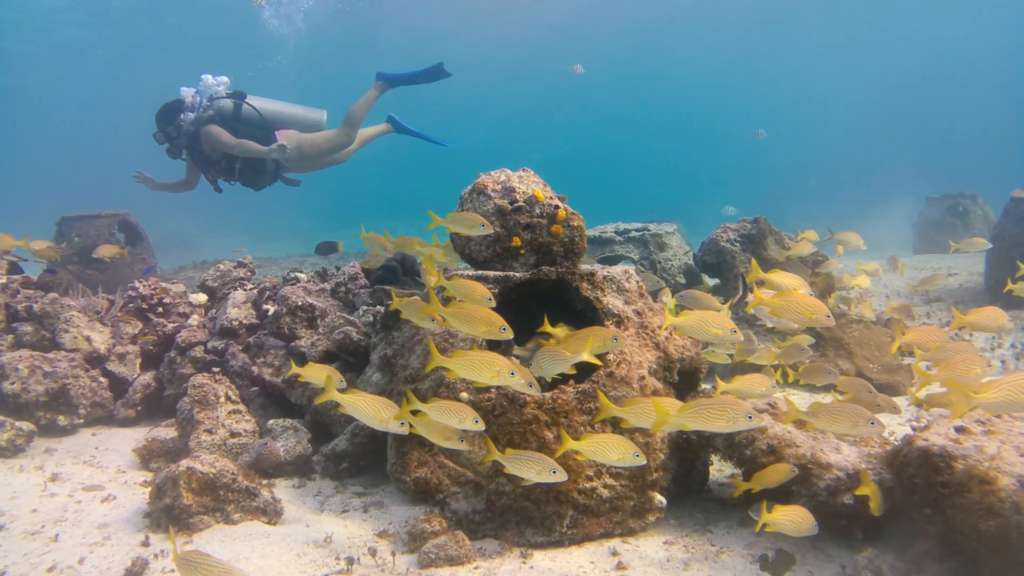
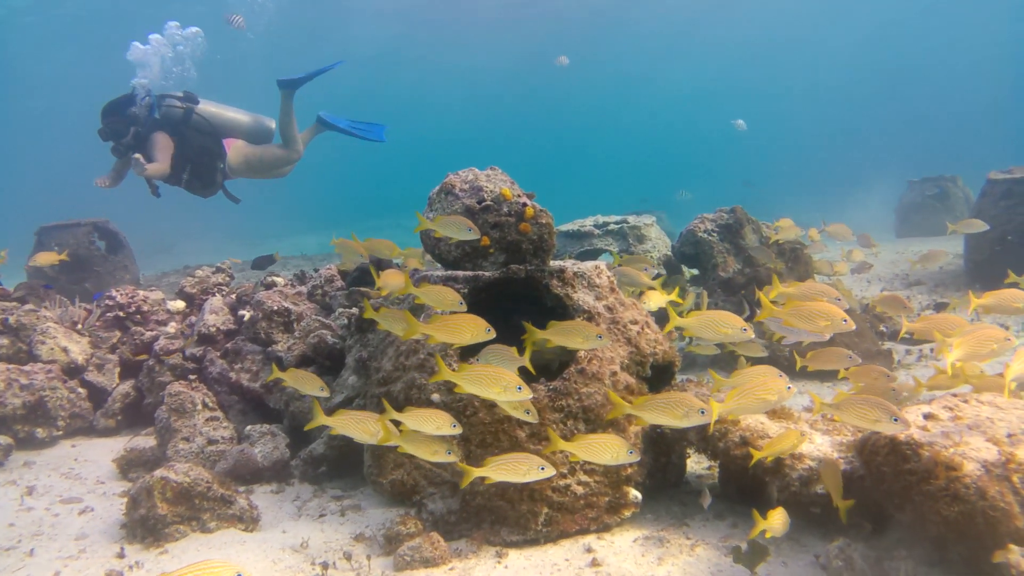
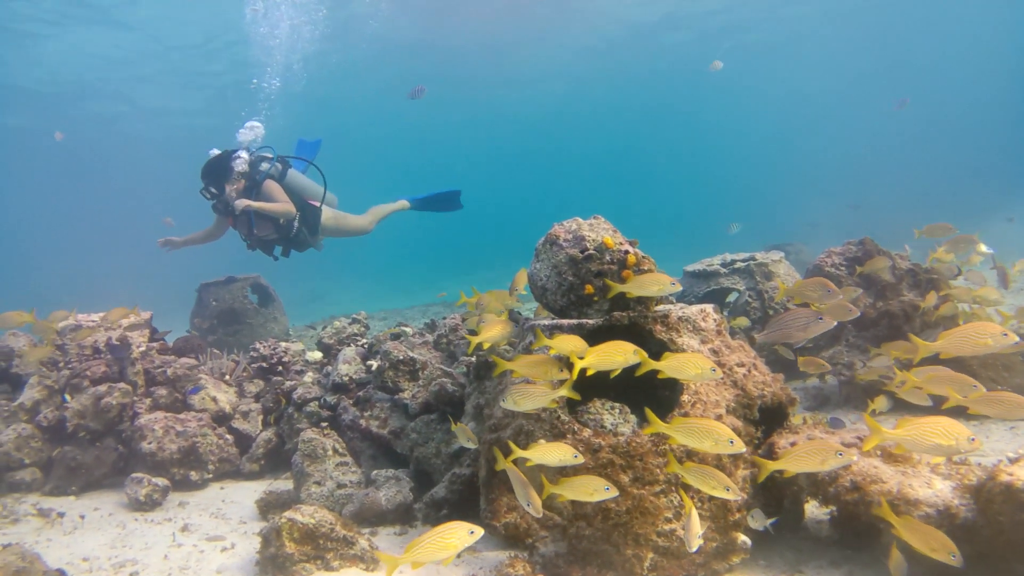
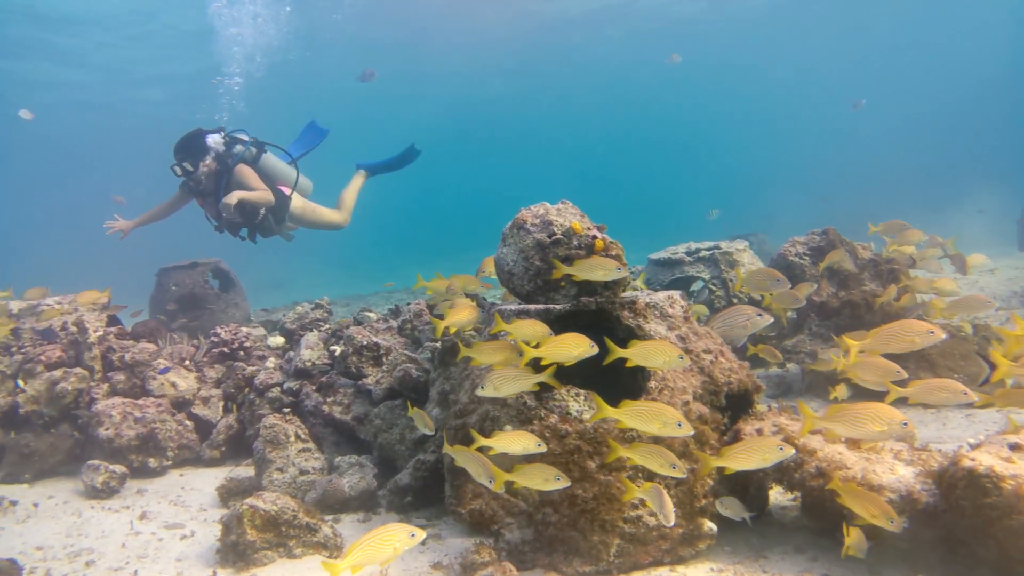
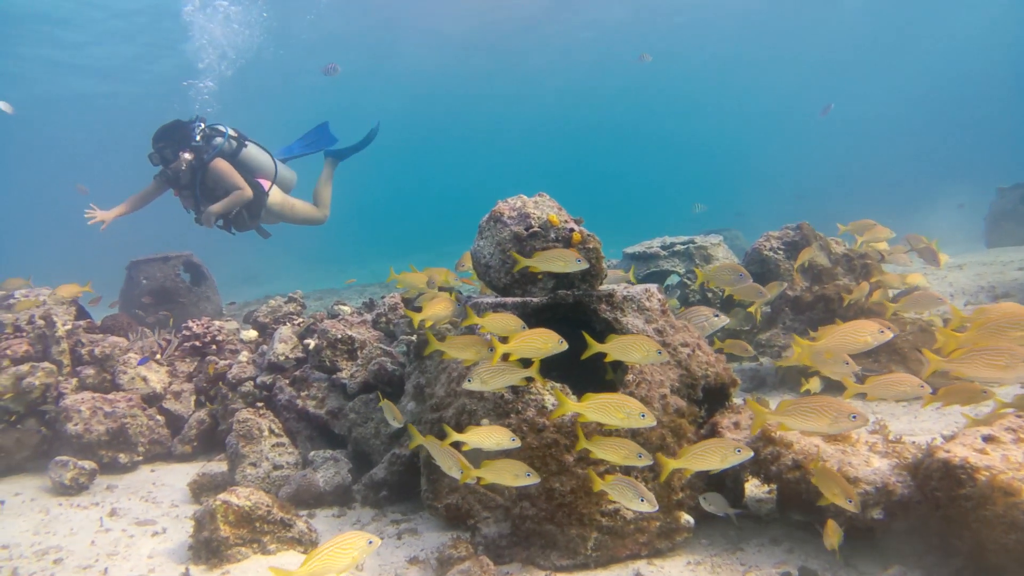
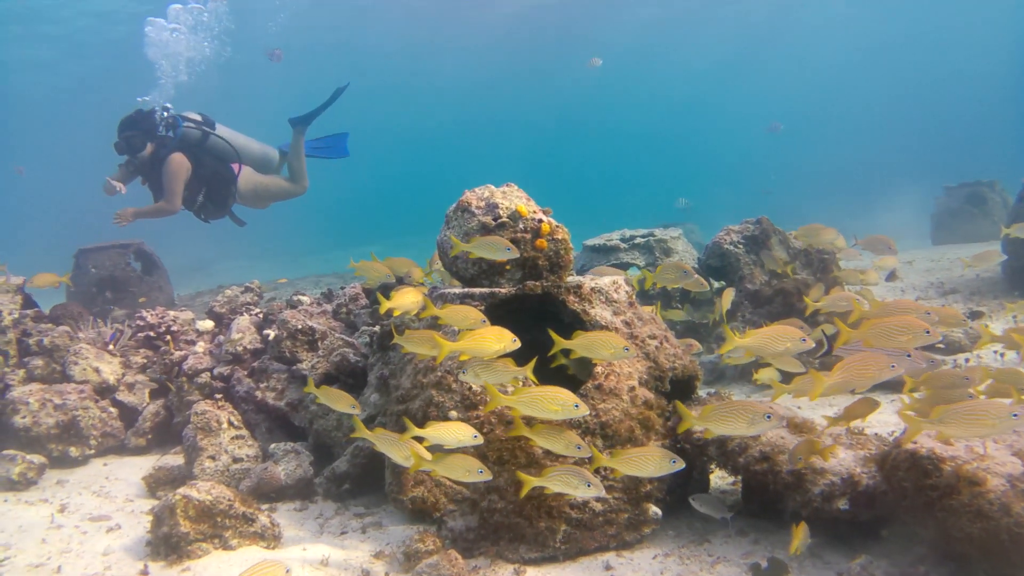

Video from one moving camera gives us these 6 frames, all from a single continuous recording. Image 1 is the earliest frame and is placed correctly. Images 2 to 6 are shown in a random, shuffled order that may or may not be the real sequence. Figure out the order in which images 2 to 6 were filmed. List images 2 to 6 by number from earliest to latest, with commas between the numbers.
2, 6, 5, 4, 3
